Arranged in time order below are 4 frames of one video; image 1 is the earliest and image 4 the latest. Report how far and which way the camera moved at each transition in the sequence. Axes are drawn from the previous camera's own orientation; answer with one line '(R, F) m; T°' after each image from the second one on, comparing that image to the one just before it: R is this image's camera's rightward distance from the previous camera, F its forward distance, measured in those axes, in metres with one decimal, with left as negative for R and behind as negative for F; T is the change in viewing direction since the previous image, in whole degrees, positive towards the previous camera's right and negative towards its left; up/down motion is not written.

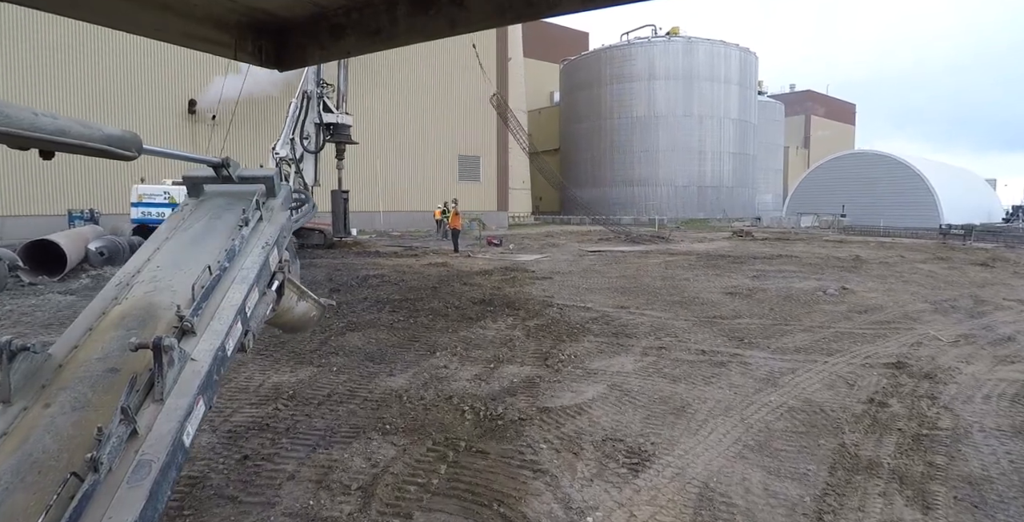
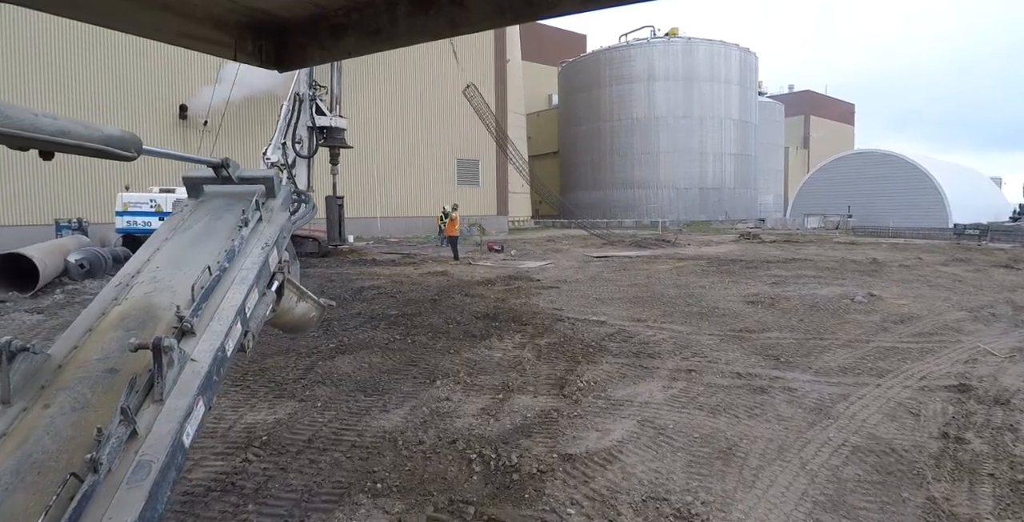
(-0.1, +0.7) m; 0°
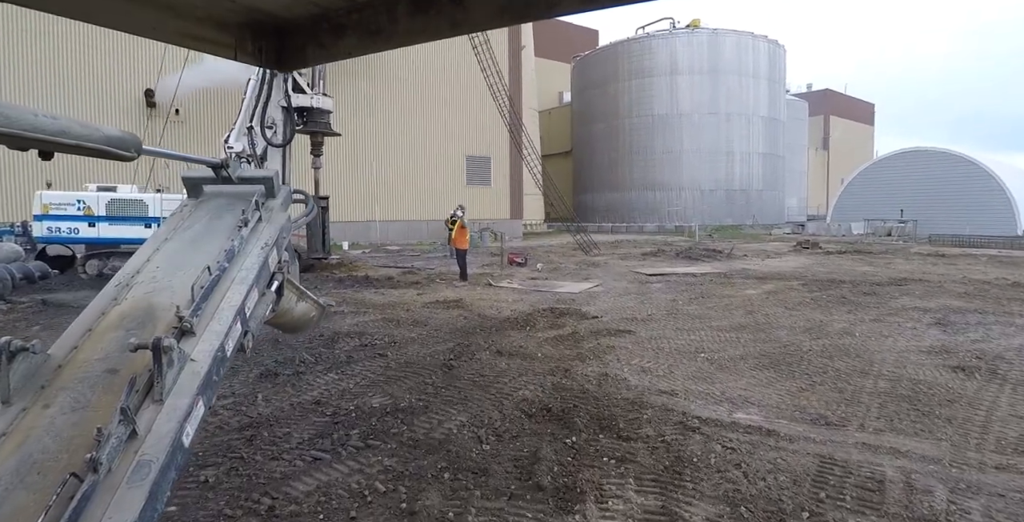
(-0.6, +3.6) m; 0°
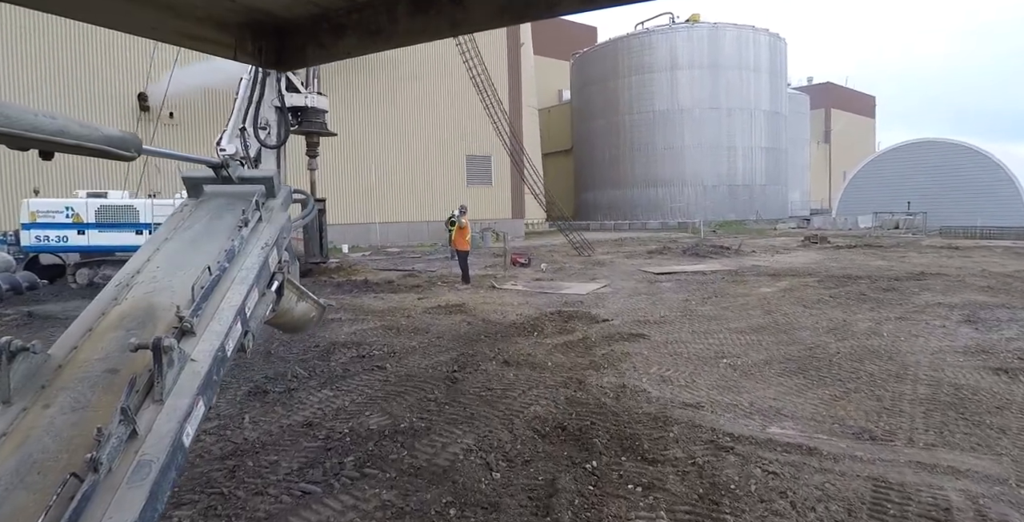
(0.0, +0.4) m; 0°
